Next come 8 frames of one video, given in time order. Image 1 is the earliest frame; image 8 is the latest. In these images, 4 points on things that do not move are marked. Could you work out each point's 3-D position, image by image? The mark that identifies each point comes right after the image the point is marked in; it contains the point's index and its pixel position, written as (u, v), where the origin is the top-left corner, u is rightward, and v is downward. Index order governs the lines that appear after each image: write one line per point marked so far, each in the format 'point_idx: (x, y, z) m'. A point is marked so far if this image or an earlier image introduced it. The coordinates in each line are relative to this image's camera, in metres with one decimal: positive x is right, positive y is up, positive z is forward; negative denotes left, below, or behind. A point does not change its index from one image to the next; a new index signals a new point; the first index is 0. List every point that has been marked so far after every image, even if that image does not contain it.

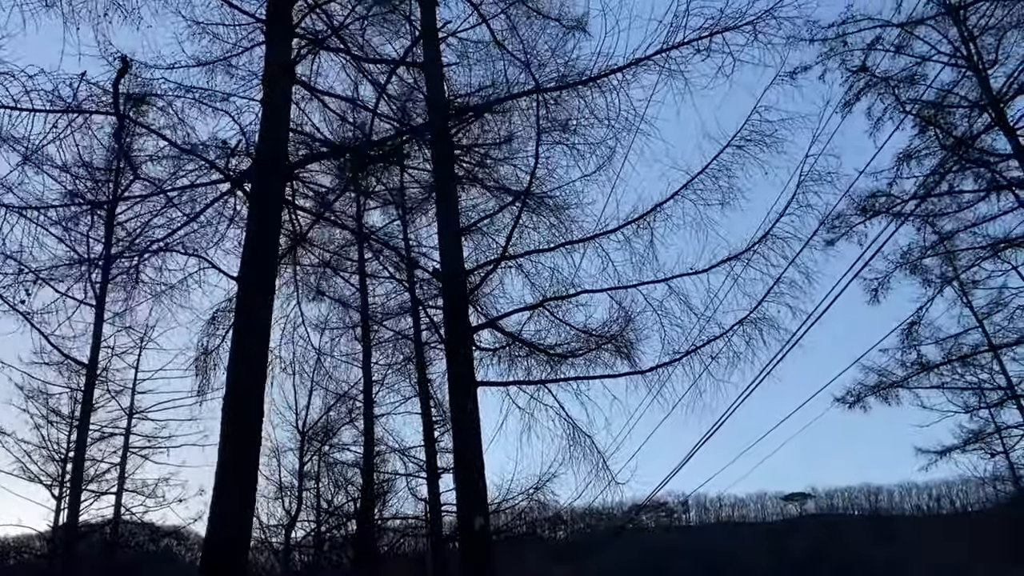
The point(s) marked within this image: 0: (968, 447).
0: (+8.8, -3.1, +16.6) m
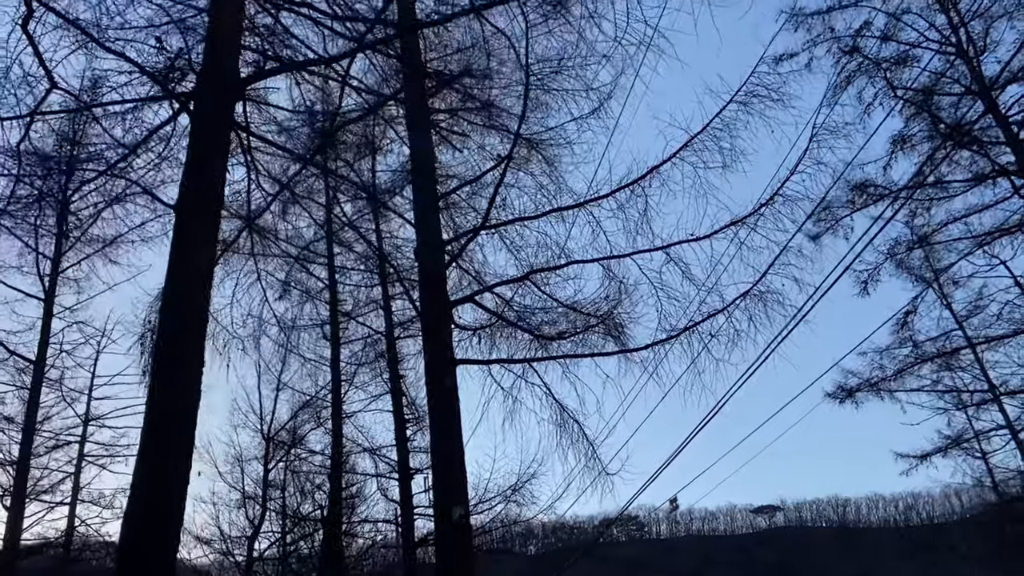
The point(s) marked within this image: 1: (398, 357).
0: (+8.3, -3.2, +16.4) m
1: (-1.2, -0.7, +9.3) m
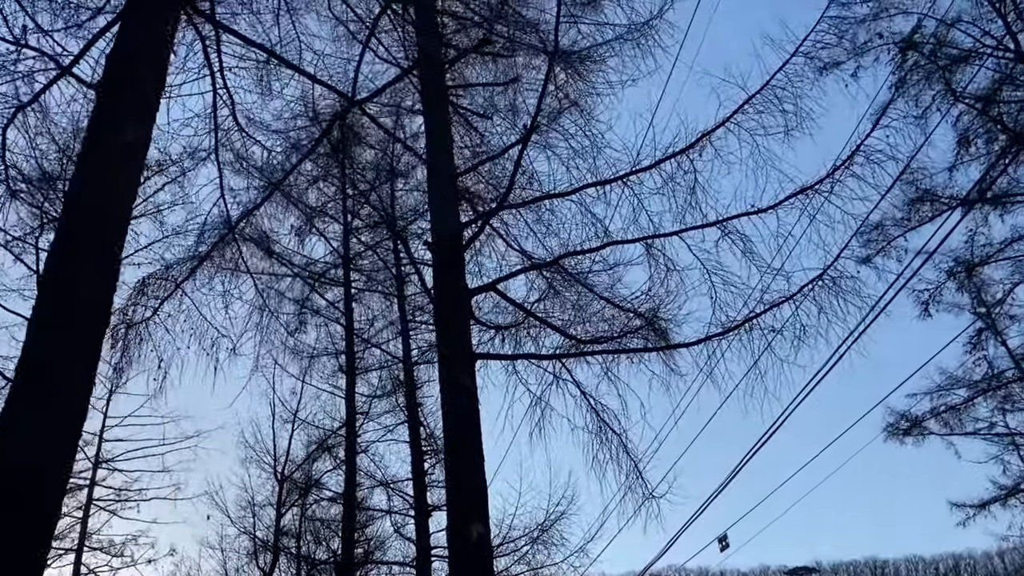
0: (+8.8, -3.8, +15.2) m
1: (-1.0, -1.0, +8.7) m
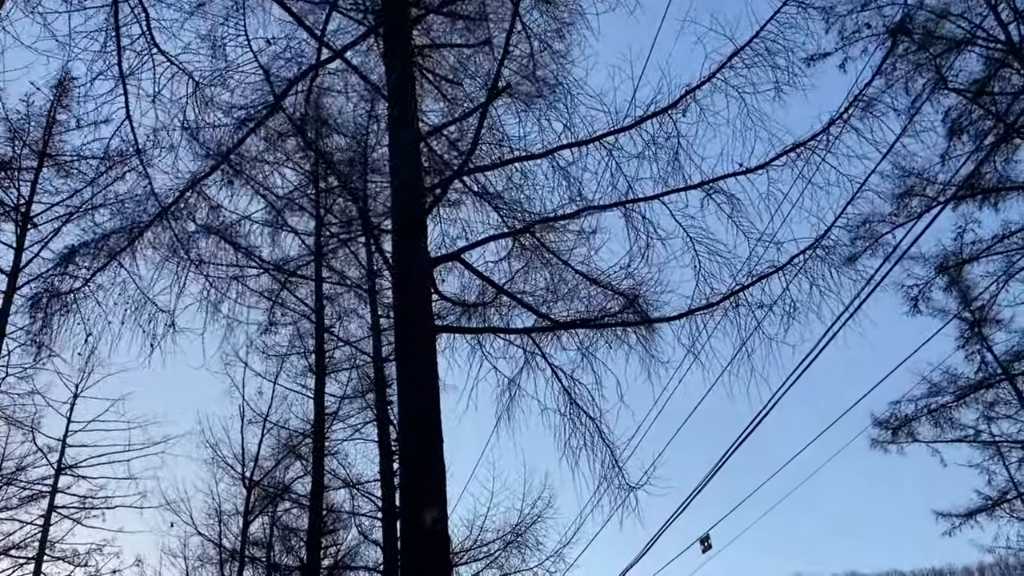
0: (+8.4, -3.9, +15.0) m
1: (-1.2, -0.9, +8.3) m
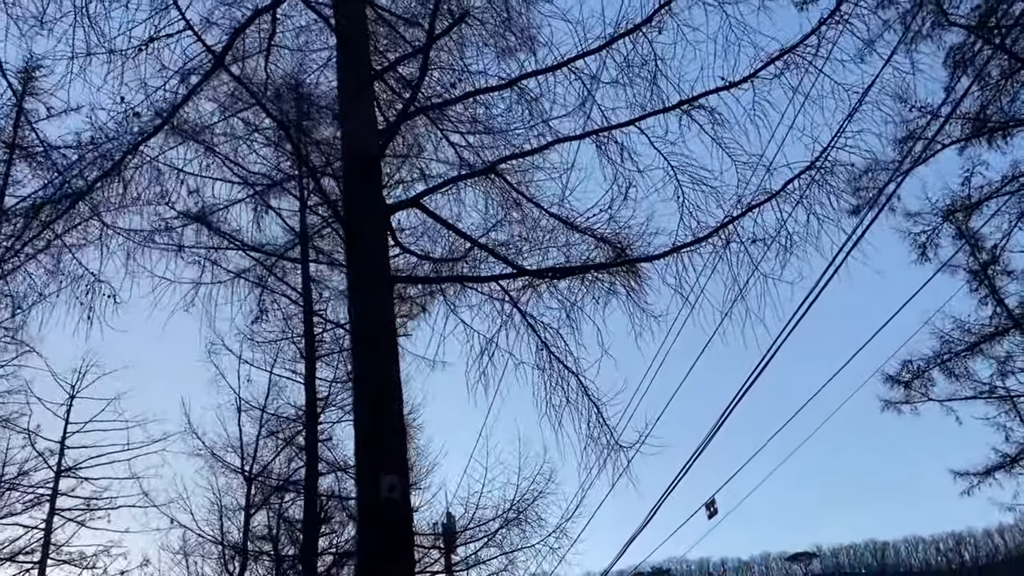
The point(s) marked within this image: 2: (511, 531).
0: (+8.5, -3.1, +14.7) m
1: (-1.3, -0.7, +8.0) m
2: (0.0, -2.1, +7.3) m
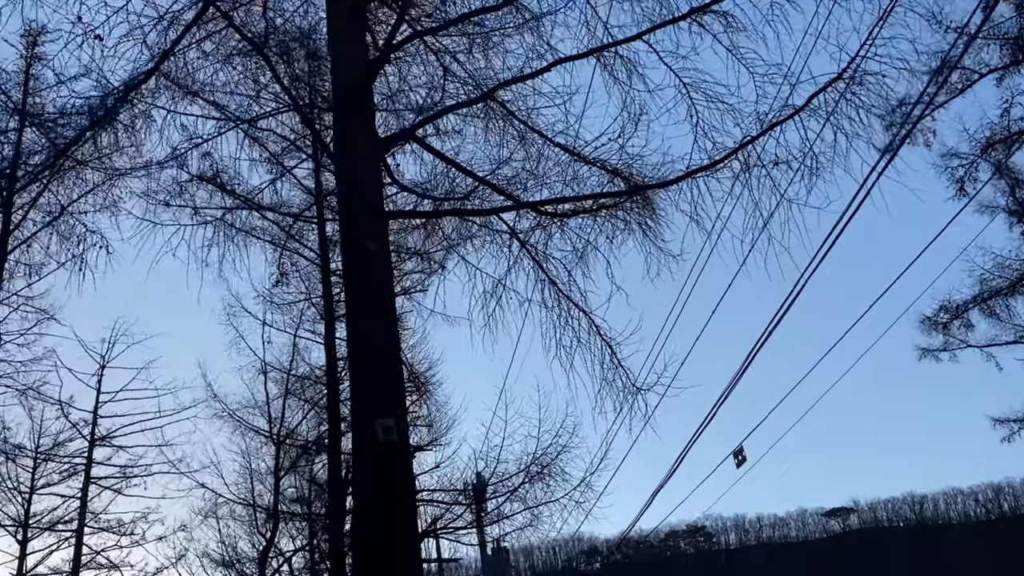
0: (+9.0, -2.1, +14.3) m
1: (-1.1, -0.3, +7.8) m
2: (+0.2, -1.7, +7.2) m
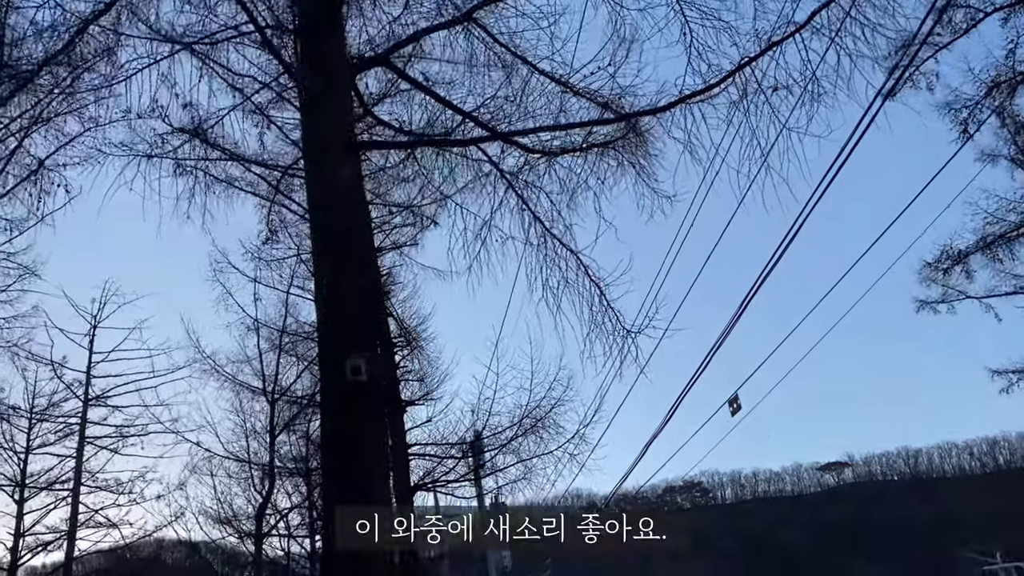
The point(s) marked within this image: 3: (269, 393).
0: (+8.9, -1.3, +14.2) m
1: (-1.1, +0.2, +7.6) m
2: (+0.2, -1.2, +7.1) m
3: (-3.5, -1.5, +12.4) m
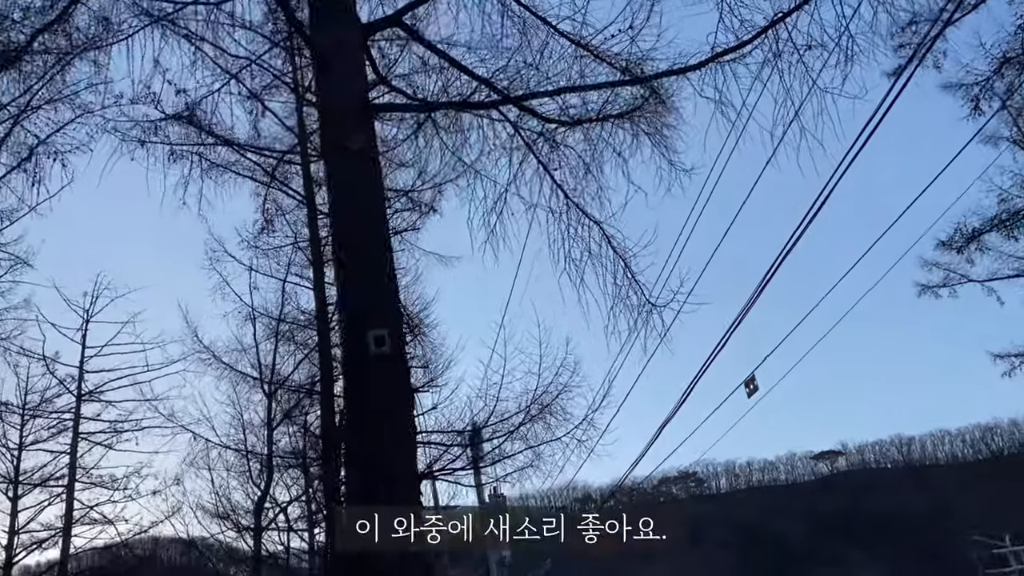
0: (+8.9, -1.0, +14.1) m
1: (-1.1, +0.3, +7.5) m
2: (+0.2, -1.1, +6.9) m
3: (-3.5, -1.4, +12.3) m
